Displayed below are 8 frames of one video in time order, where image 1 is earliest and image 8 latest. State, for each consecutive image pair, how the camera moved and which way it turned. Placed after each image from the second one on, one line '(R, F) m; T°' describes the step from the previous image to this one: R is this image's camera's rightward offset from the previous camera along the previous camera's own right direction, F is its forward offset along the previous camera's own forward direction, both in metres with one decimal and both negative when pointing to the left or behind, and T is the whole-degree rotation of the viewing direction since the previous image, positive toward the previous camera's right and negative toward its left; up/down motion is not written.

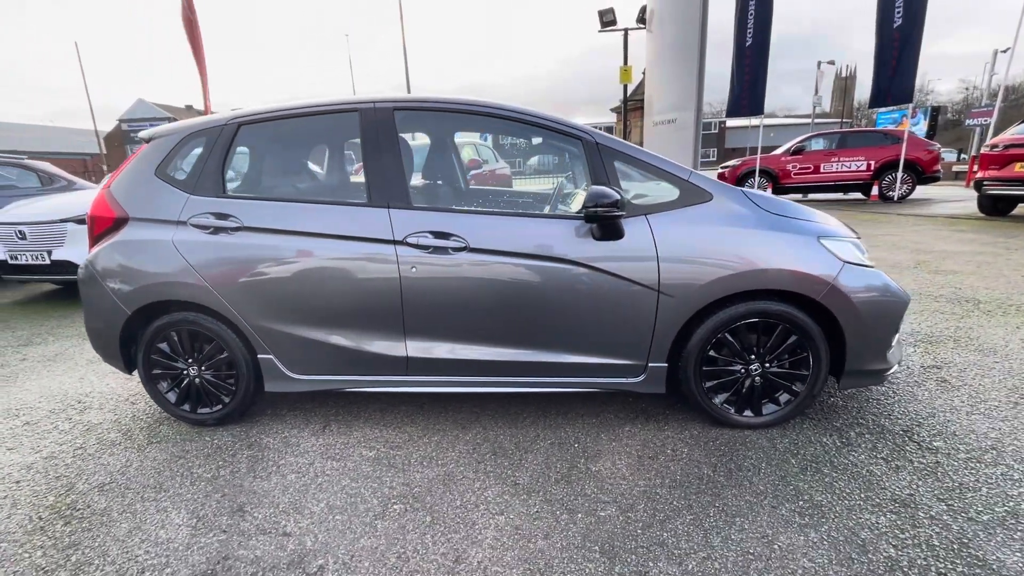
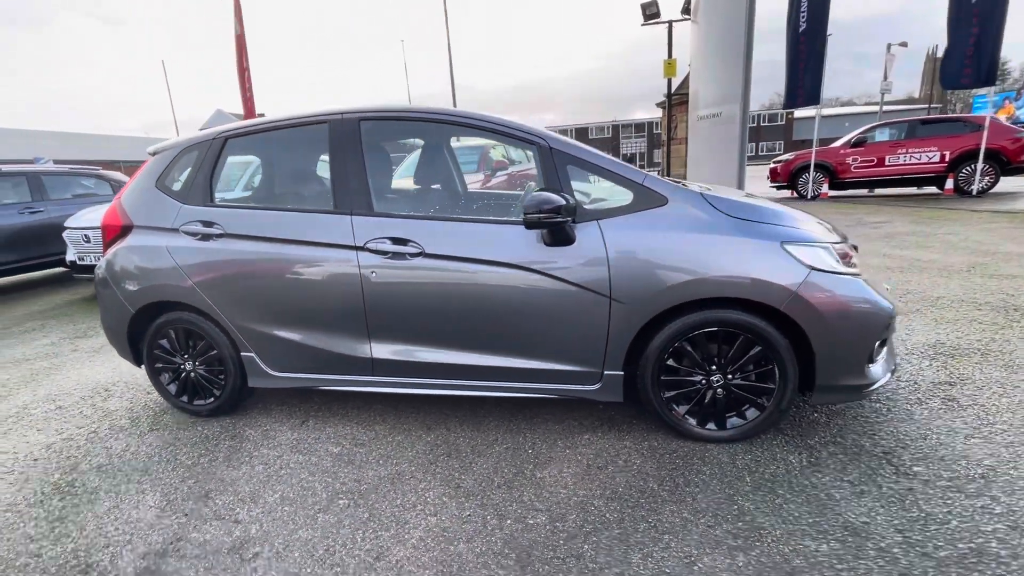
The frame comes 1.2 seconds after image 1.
(+0.5, 0.0) m; -7°
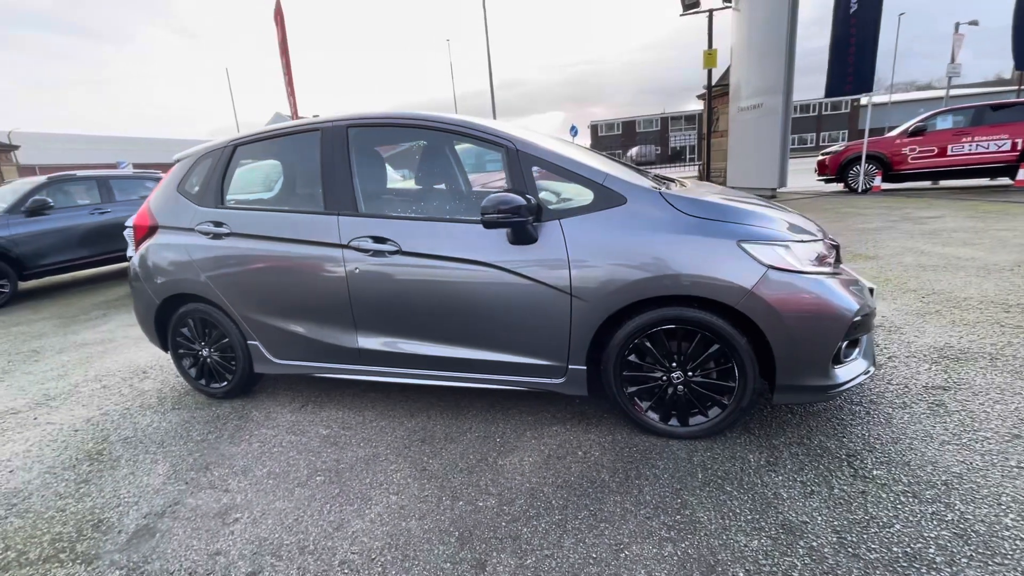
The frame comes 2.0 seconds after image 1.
(+0.4, -0.1) m; -6°
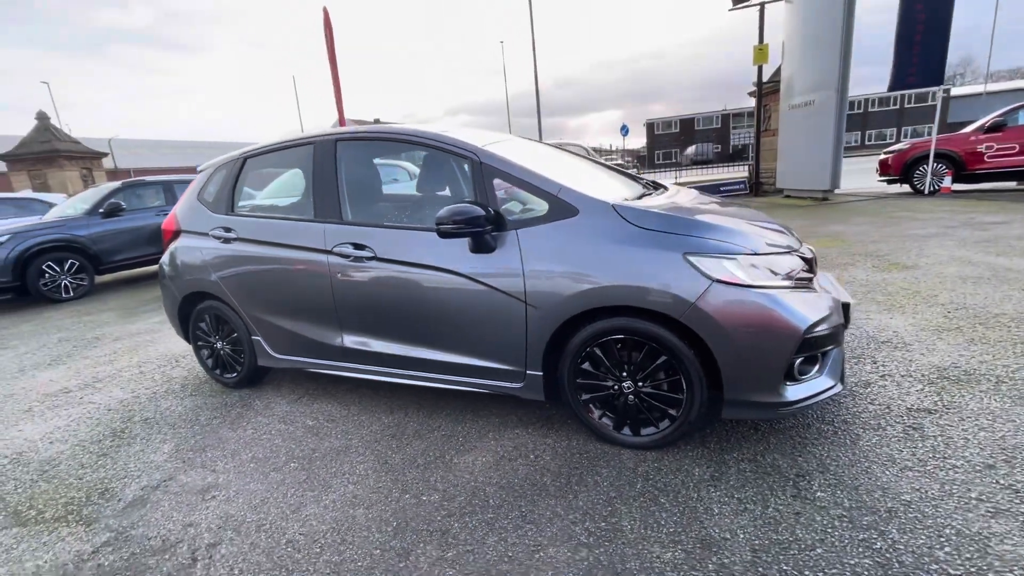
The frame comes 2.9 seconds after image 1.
(+0.5, -0.1) m; -6°
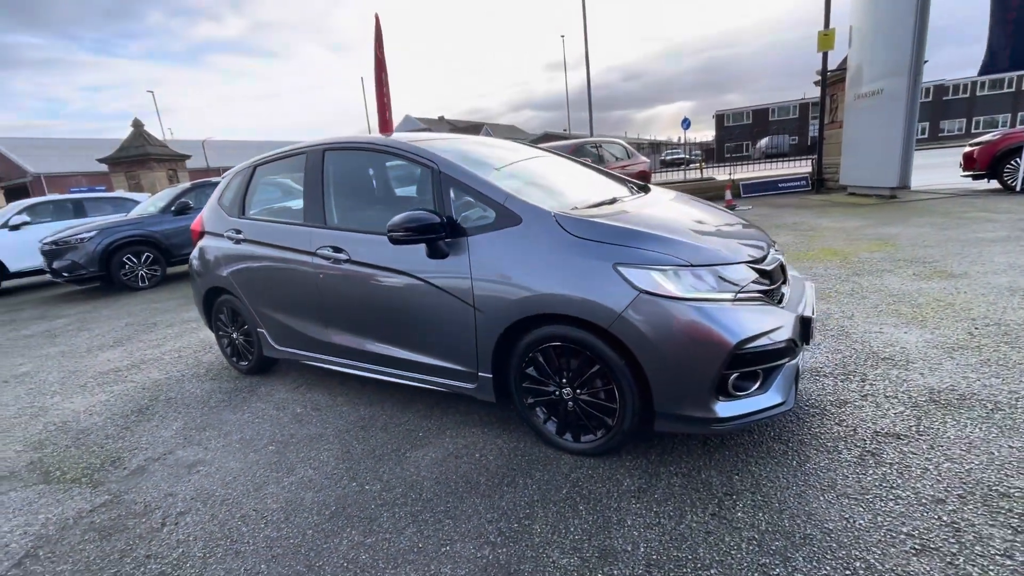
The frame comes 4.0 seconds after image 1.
(+0.6, 0.0) m; -7°
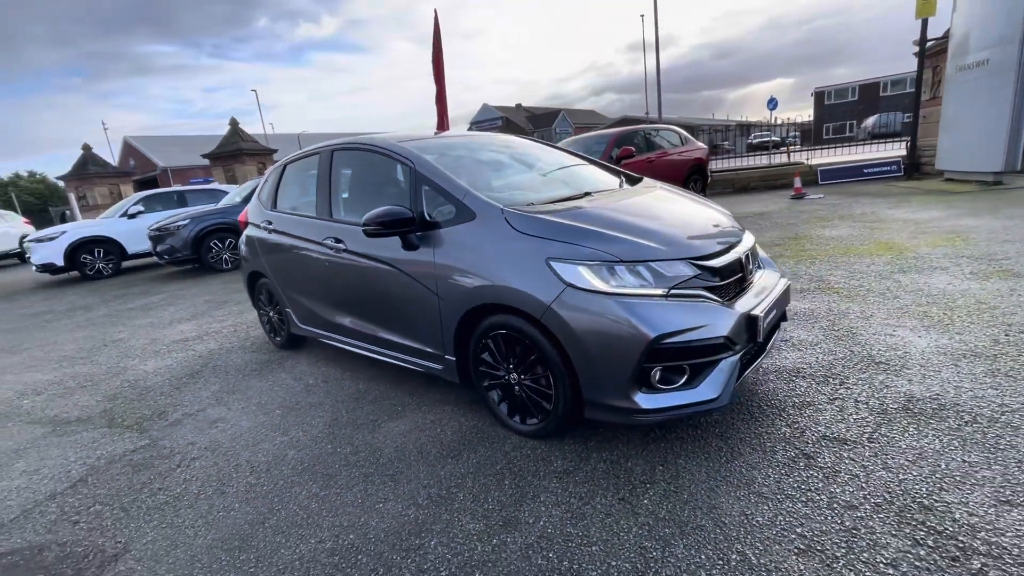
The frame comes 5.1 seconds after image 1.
(+0.7, -0.1) m; -9°
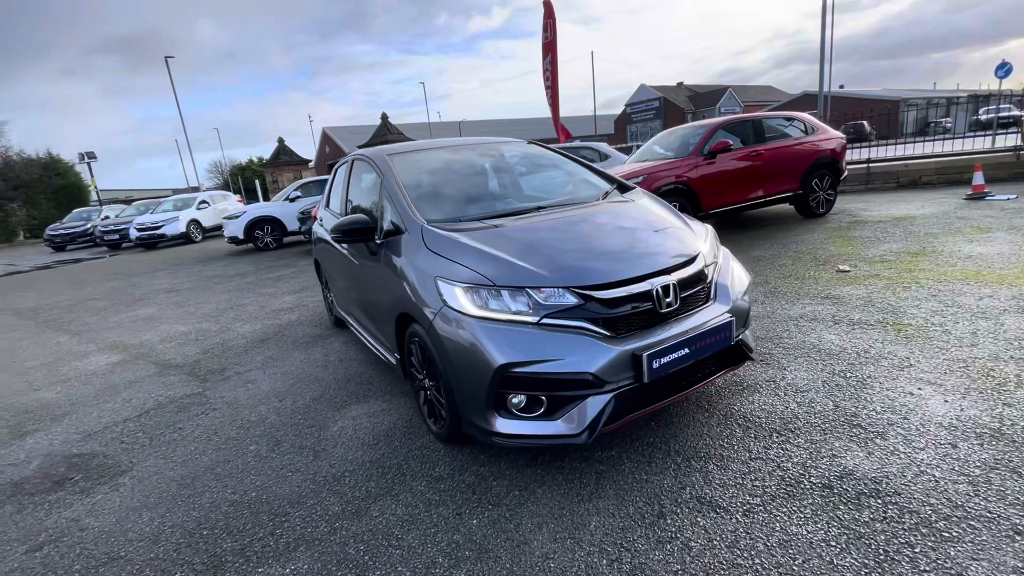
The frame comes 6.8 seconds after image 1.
(+1.3, +0.1) m; -18°
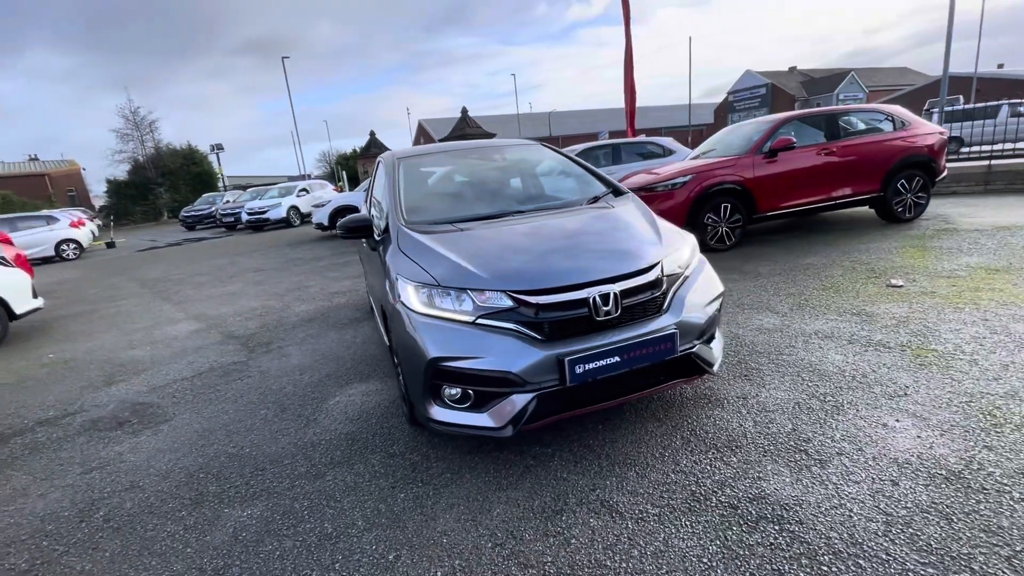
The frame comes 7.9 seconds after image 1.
(+0.7, -0.1) m; -10°
